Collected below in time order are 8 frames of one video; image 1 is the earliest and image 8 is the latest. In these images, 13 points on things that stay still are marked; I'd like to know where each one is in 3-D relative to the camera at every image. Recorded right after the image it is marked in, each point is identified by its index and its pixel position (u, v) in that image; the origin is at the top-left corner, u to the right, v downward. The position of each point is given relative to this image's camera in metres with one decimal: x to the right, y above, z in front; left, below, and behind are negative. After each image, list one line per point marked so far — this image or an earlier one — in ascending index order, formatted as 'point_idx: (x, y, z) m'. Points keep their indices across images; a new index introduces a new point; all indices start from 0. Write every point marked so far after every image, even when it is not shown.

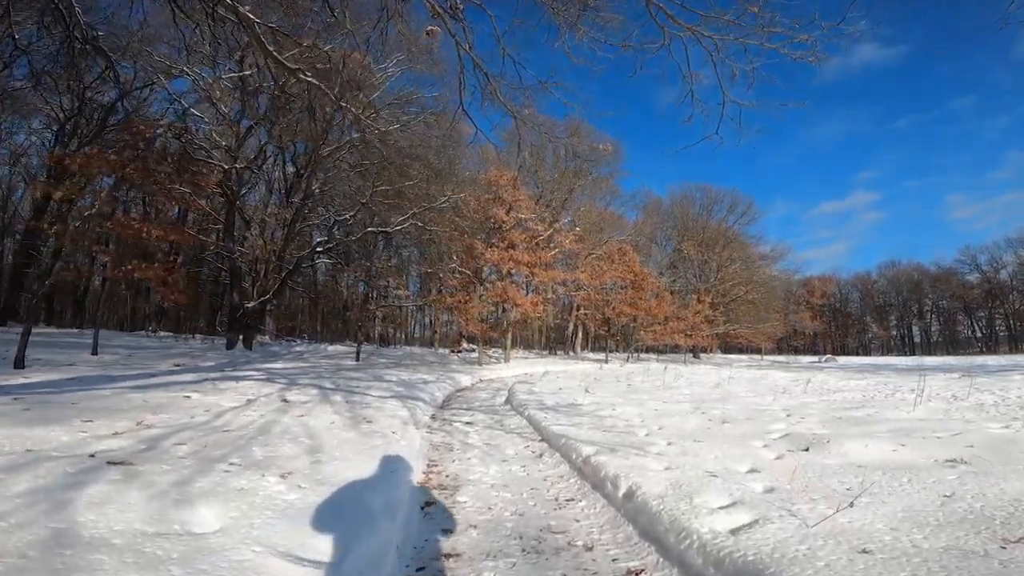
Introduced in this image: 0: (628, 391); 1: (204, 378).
0: (+2.0, -1.8, +10.4) m
1: (-5.3, -1.5, +10.6) m
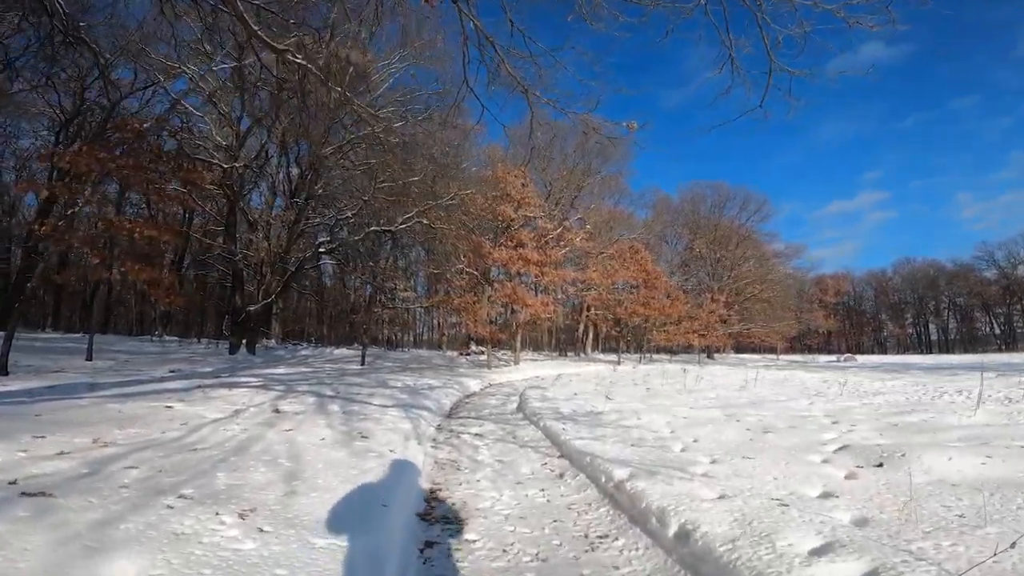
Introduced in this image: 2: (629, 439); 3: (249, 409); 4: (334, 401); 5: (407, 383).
0: (+2.2, -1.7, +9.7) m
1: (-5.1, -1.6, +10.0) m
2: (+1.1, -1.3, +5.4) m
3: (-3.0, -1.4, +6.9) m
4: (-2.3, -1.5, +8.1) m
5: (-2.0, -1.8, +11.5) m
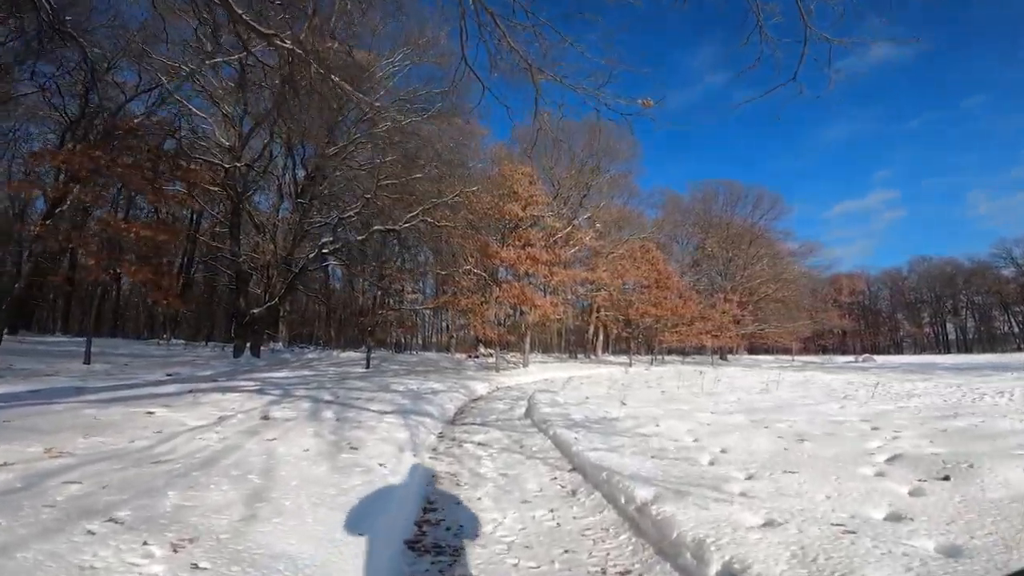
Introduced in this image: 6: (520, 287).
0: (+2.3, -1.7, +9.1) m
1: (-5.0, -1.6, +9.5) m
2: (+1.1, -1.3, +4.9) m
3: (-2.9, -1.3, +6.4) m
4: (-2.2, -1.5, +7.6) m
5: (-1.8, -1.8, +11.0) m
6: (+0.3, +0.1, +19.5) m
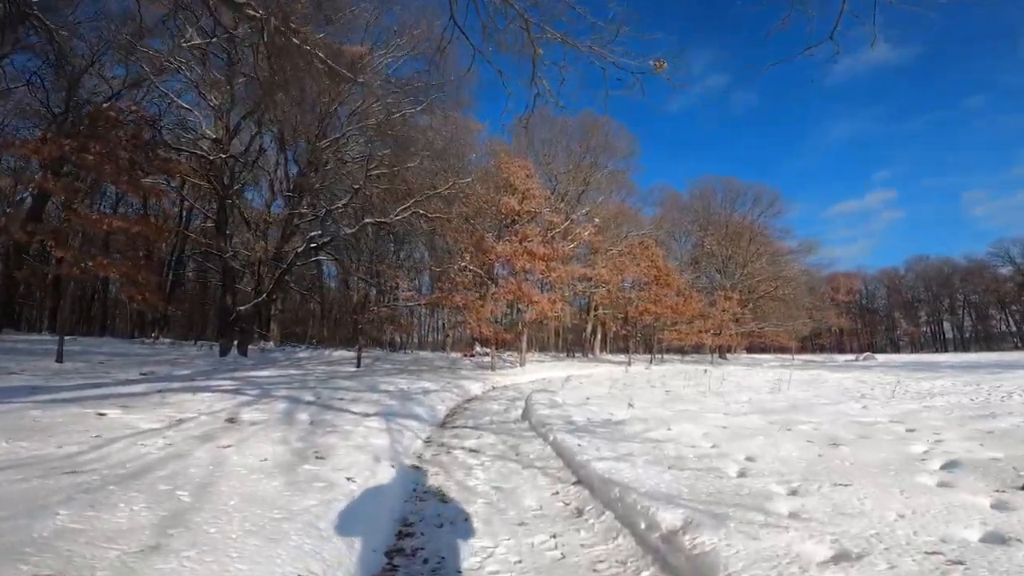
0: (+2.2, -1.6, +8.5) m
1: (-5.1, -1.5, +8.8) m
2: (+1.1, -1.2, +4.3) m
3: (-2.9, -1.2, +5.7) m
4: (-2.3, -1.4, +6.9) m
5: (-1.9, -1.7, +10.3) m
6: (+0.1, +0.2, +18.9) m
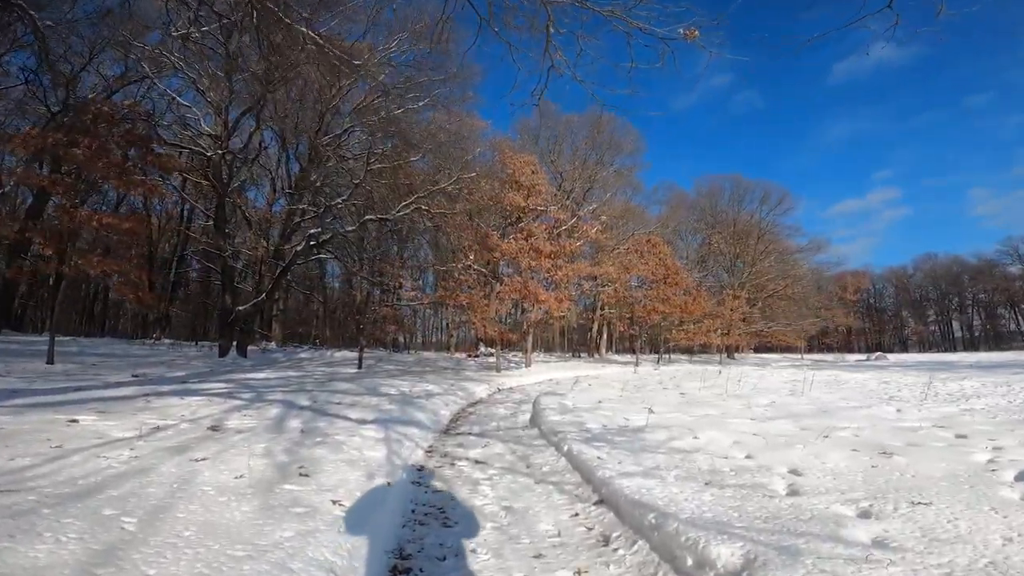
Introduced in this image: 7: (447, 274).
0: (+2.3, -1.5, +8.0) m
1: (-5.0, -1.4, +8.4) m
2: (+1.1, -1.1, +3.8) m
3: (-2.8, -1.2, +5.2) m
4: (-2.2, -1.3, +6.5) m
5: (-1.8, -1.6, +9.8) m
6: (+0.3, +0.2, +18.4) m
7: (-2.1, +0.5, +19.5) m
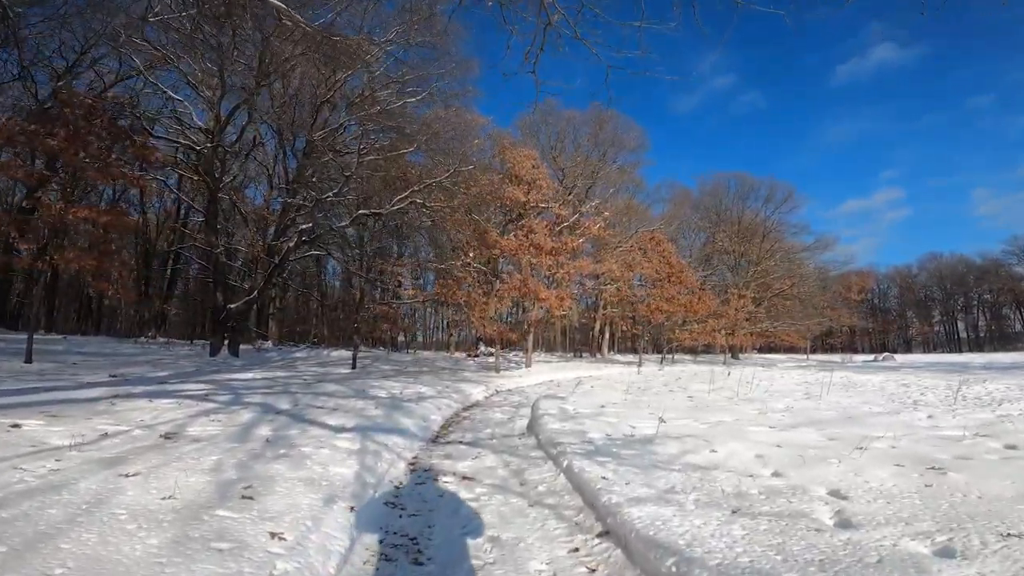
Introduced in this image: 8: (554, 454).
0: (+2.3, -1.5, +7.4) m
1: (-5.0, -1.4, +7.8) m
2: (+1.1, -1.1, +3.2) m
3: (-2.9, -1.1, +4.7) m
4: (-2.3, -1.3, +5.9) m
5: (-1.8, -1.6, +9.3) m
6: (+0.3, +0.3, +17.8) m
7: (-2.1, +0.5, +18.9) m
8: (+0.3, -1.2, +4.6) m
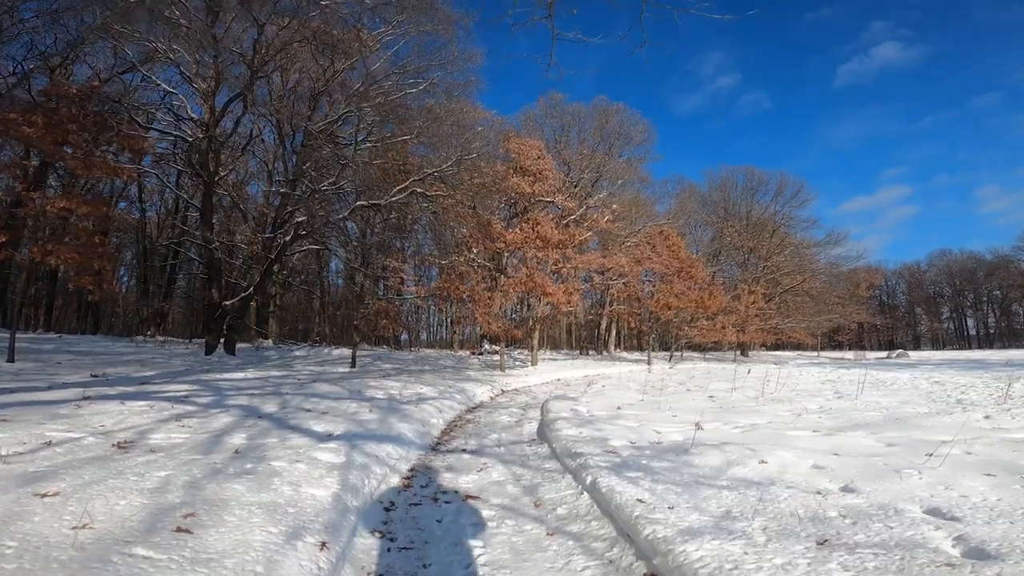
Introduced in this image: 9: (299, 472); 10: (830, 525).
0: (+2.4, -1.3, +6.7) m
1: (-4.9, -1.3, +7.2) m
2: (+1.2, -1.0, +2.5) m
3: (-2.8, -1.0, +4.0) m
4: (-2.2, -1.2, +5.2) m
5: (-1.7, -1.5, +8.6) m
6: (+0.5, +0.4, +17.1) m
7: (-1.9, +0.7, +18.2) m
8: (+0.4, -1.1, +4.0) m
9: (-1.1, -1.0, +3.3) m
10: (+1.3, -1.0, +2.5) m
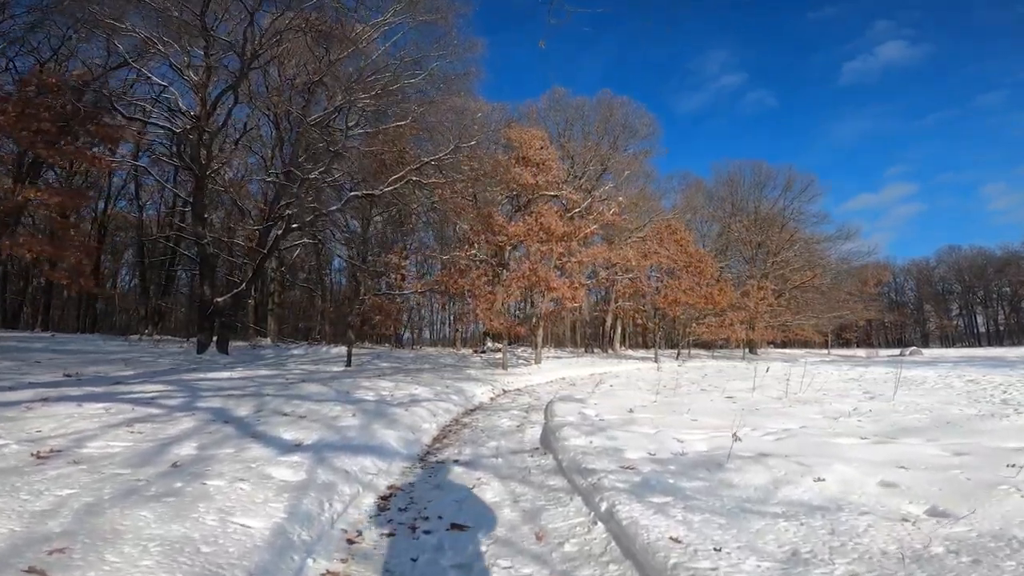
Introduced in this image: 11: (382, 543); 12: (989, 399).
0: (+2.4, -1.2, +6.0) m
1: (-4.9, -1.2, +6.5) m
2: (+1.1, -0.9, +1.8) m
3: (-2.8, -0.9, +3.4) m
4: (-2.2, -1.1, +4.6) m
5: (-1.7, -1.4, +7.9) m
6: (+0.5, +0.5, +16.4) m
7: (-1.9, +0.8, +17.6) m
8: (+0.4, -1.0, +3.3) m
9: (-1.2, -0.9, +2.6) m
10: (+1.2, -0.9, +1.8) m
11: (-0.6, -1.1, +2.7) m
12: (+5.7, -1.3, +7.4) m
